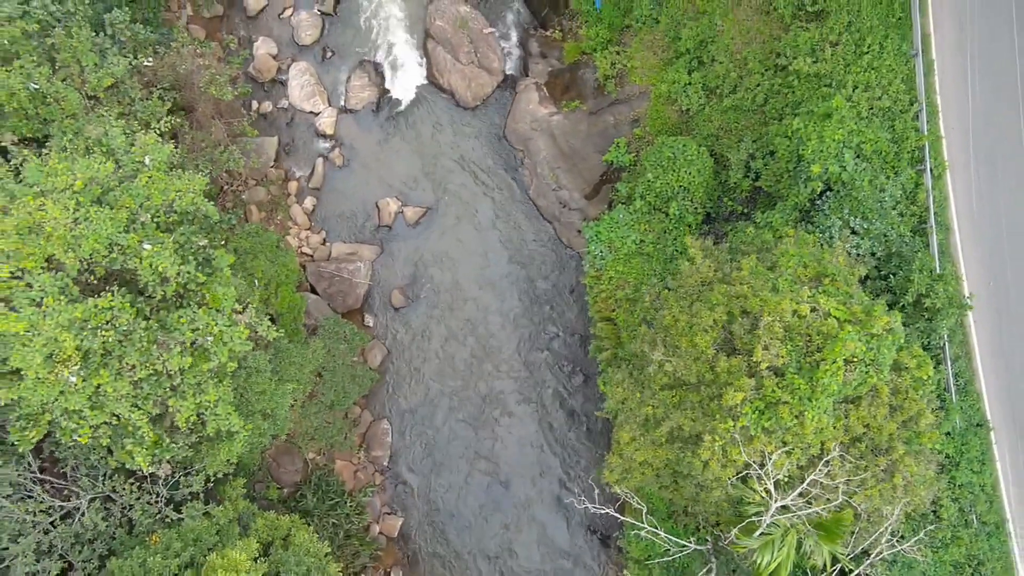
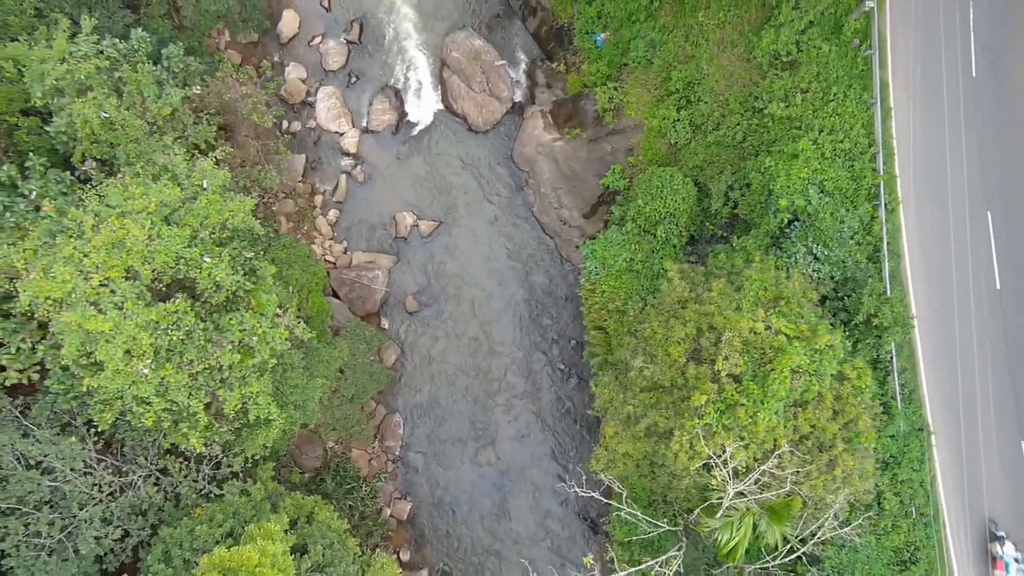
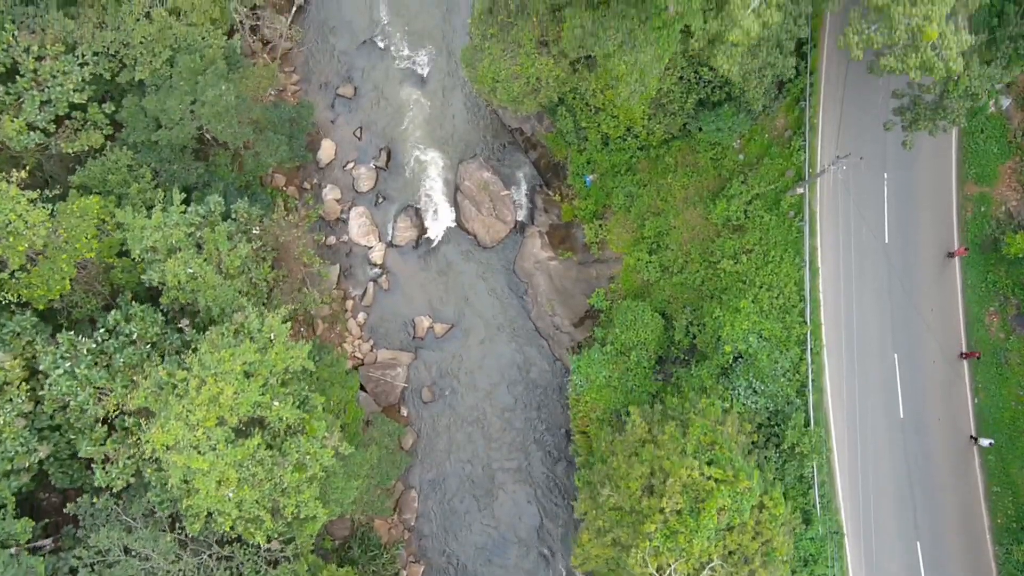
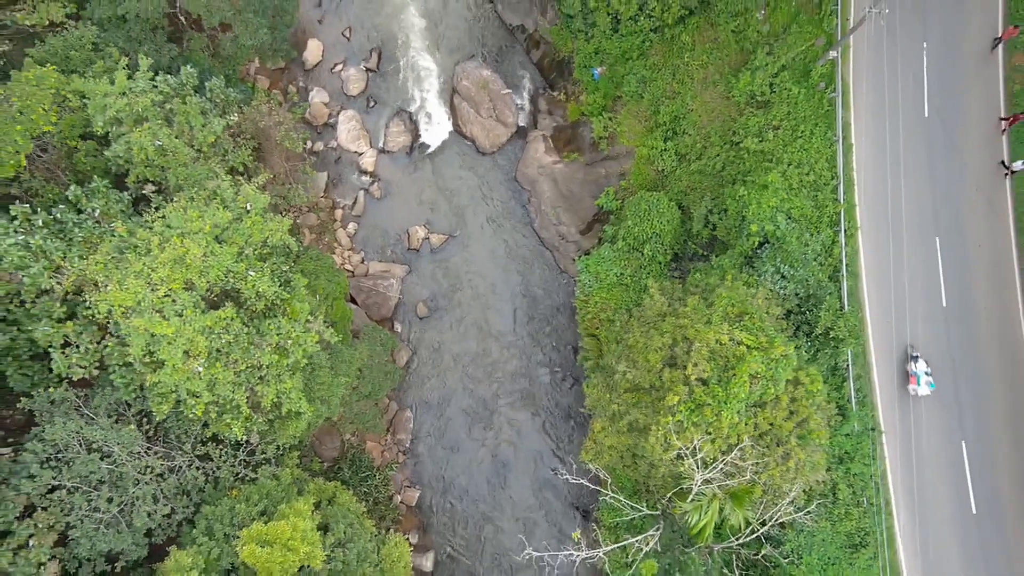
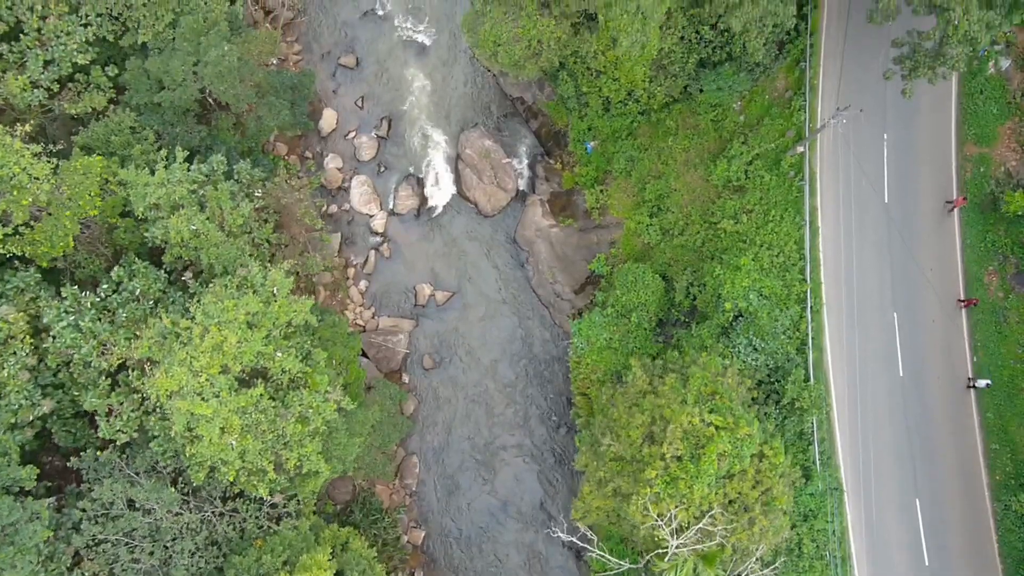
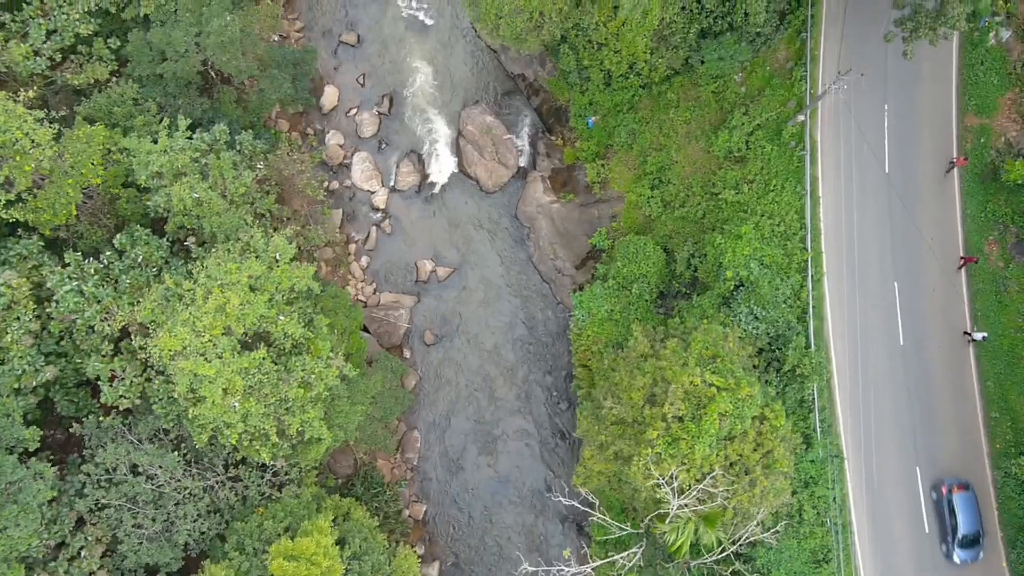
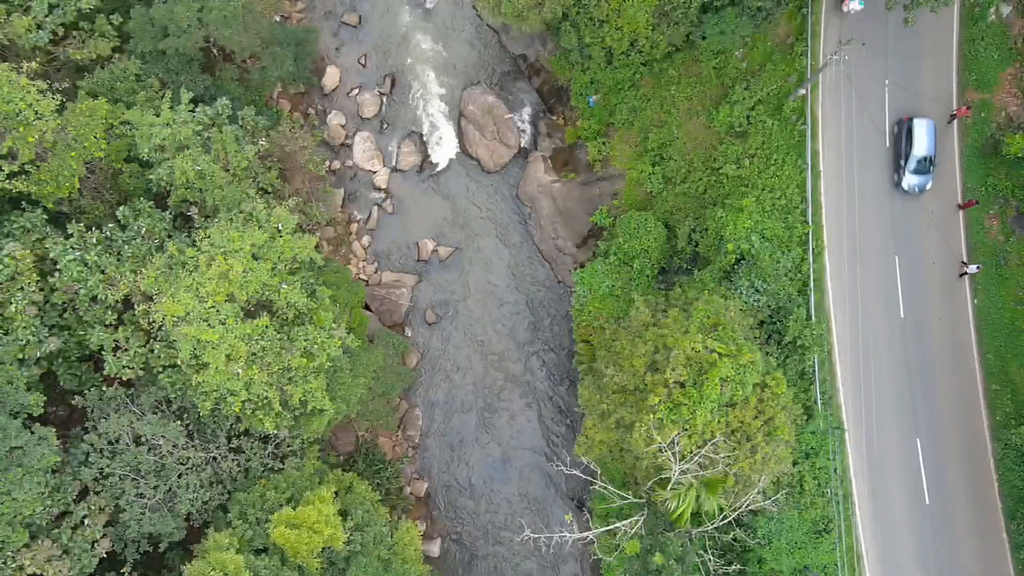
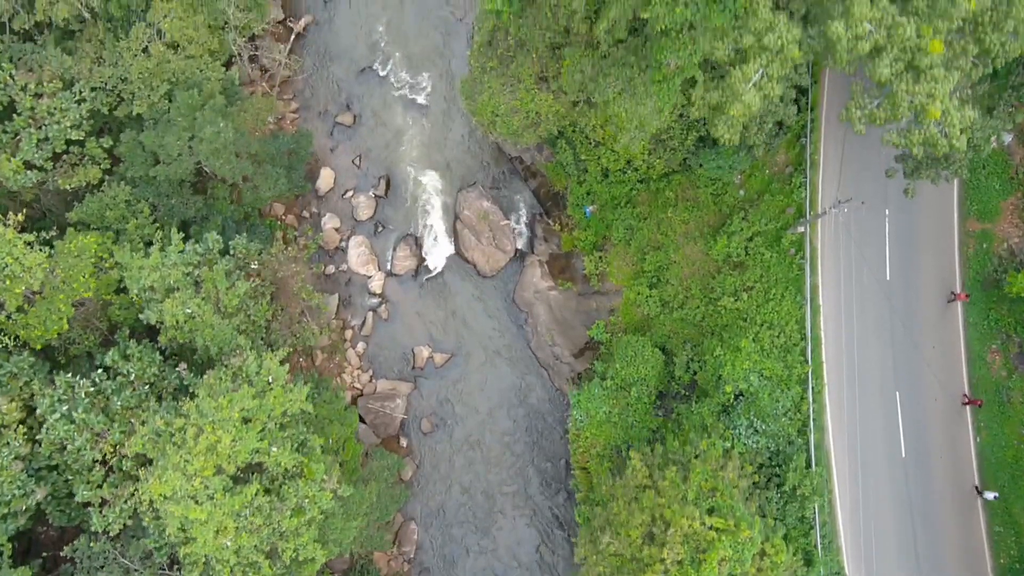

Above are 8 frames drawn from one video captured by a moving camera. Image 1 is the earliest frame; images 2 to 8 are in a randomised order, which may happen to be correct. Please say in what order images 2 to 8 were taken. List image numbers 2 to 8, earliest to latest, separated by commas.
2, 4, 7, 6, 5, 3, 8
